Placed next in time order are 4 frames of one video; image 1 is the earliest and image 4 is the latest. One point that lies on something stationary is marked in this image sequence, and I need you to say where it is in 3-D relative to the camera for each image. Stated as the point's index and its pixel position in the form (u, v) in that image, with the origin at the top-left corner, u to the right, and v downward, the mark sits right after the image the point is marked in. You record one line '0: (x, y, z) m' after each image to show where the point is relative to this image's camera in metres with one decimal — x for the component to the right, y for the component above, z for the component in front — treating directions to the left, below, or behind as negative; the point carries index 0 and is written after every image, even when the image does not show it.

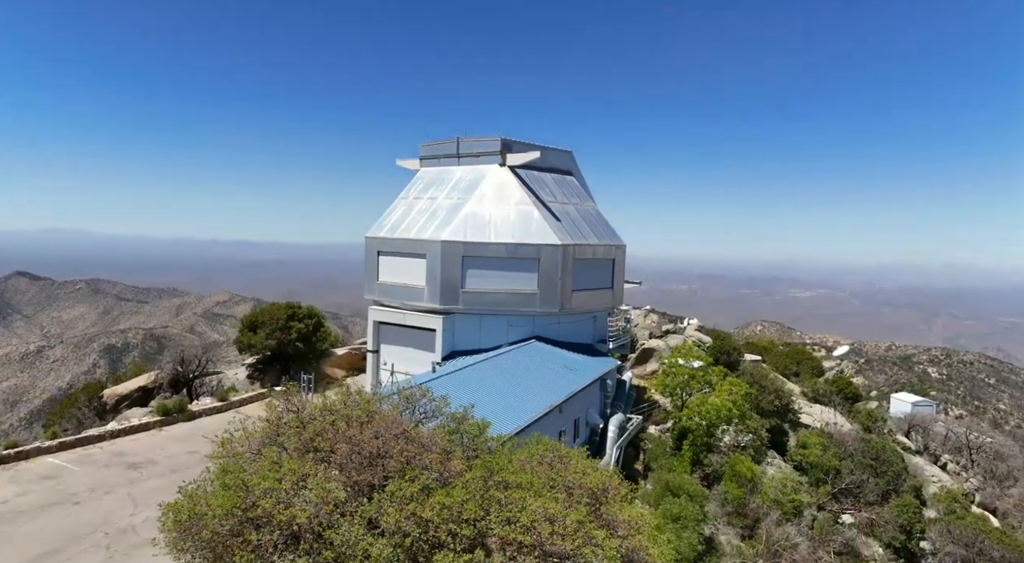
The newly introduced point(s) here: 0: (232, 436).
0: (-3.8, -2.4, +9.1) m
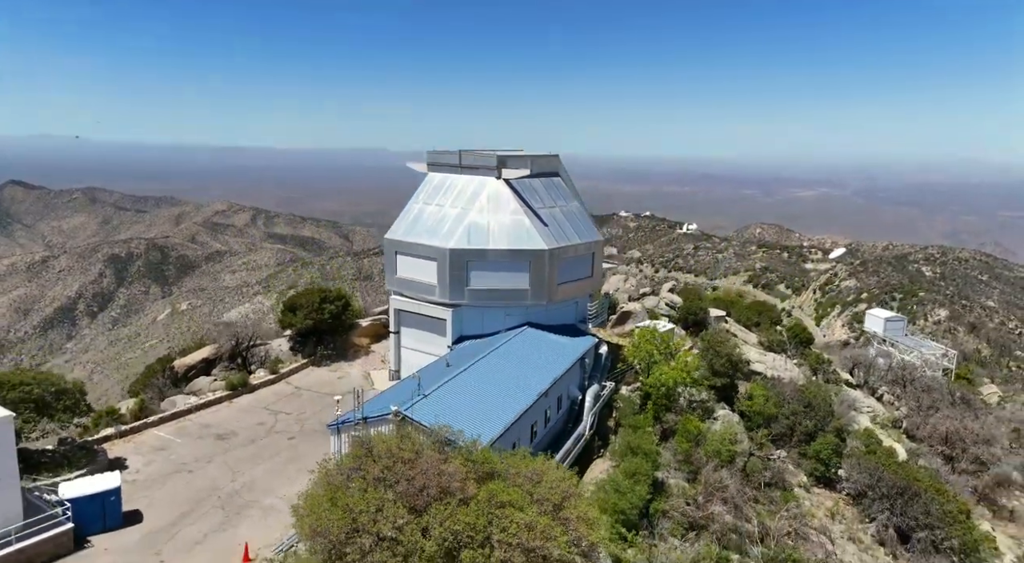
0: (-3.9, -4.1, +14.2) m
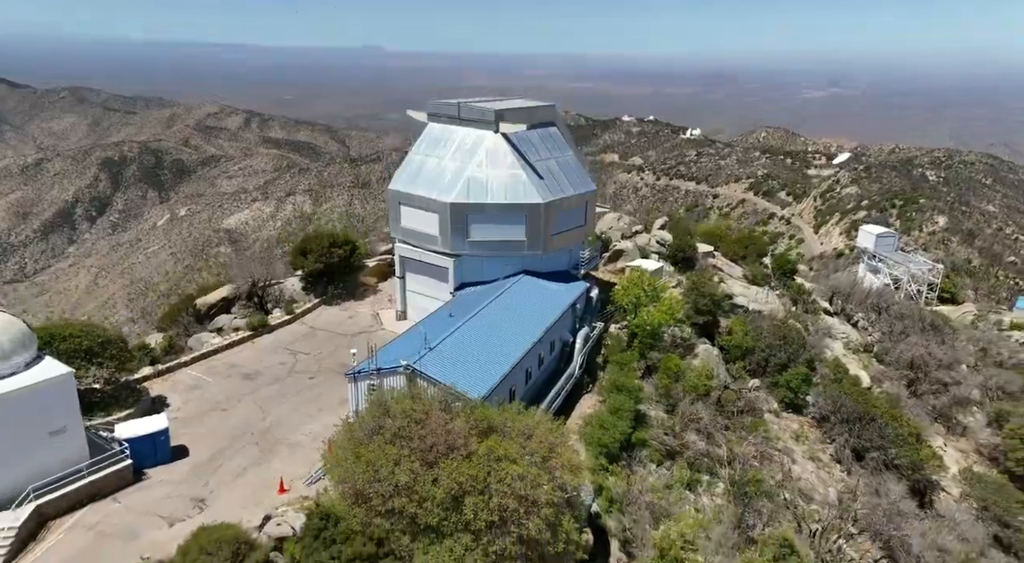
0: (-4.0, -3.7, +16.8) m
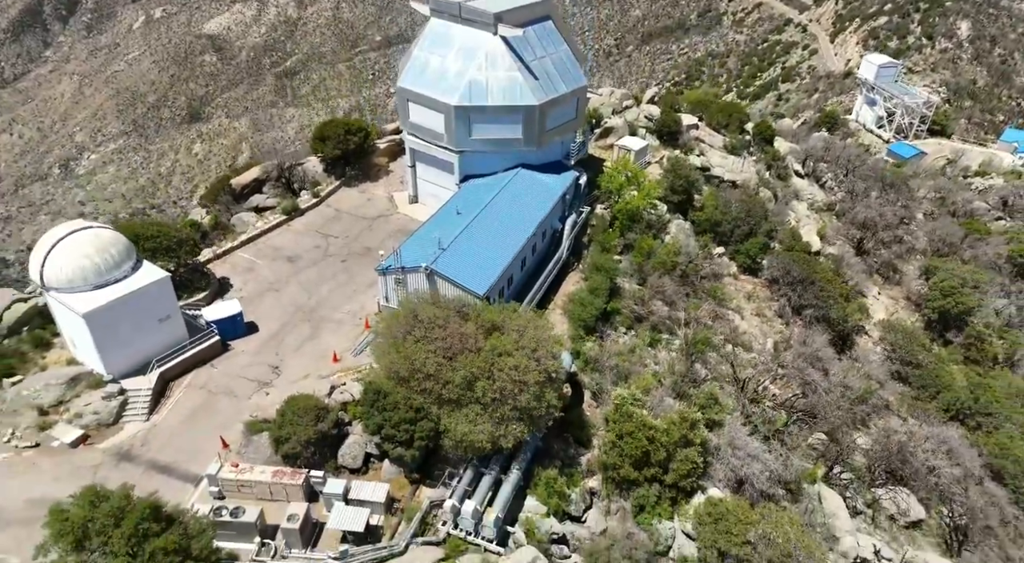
0: (-4.1, -1.5, +22.4) m
